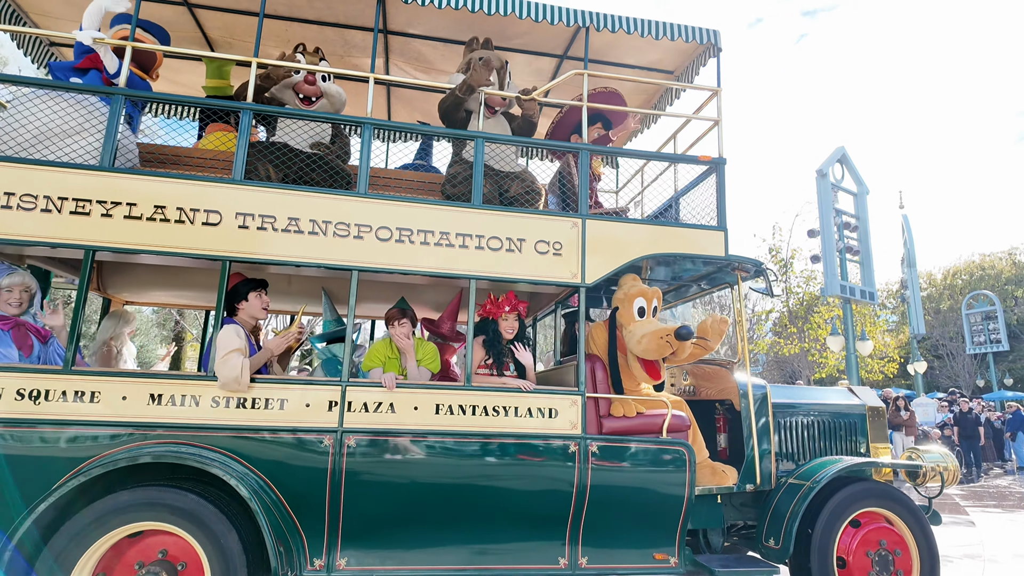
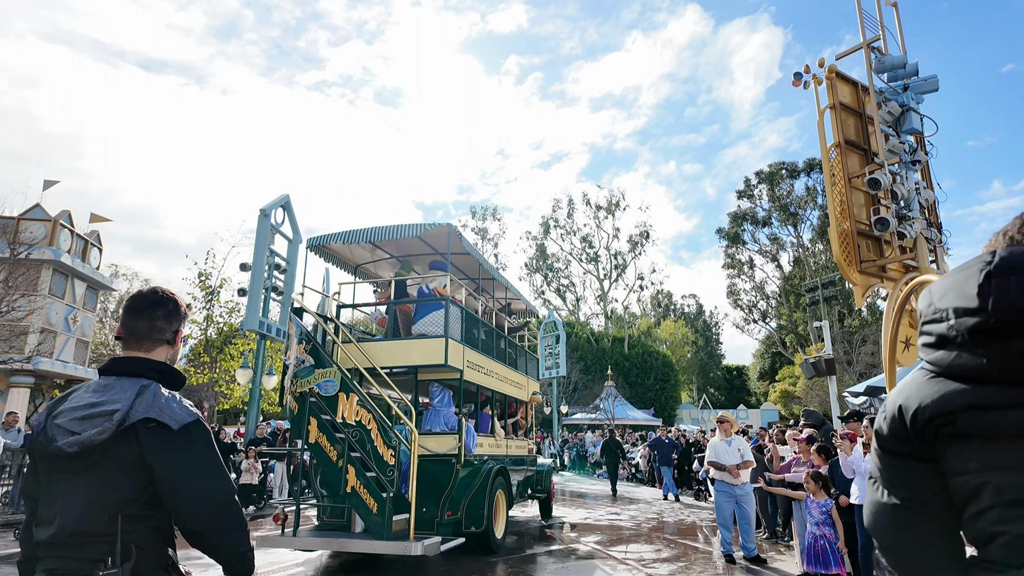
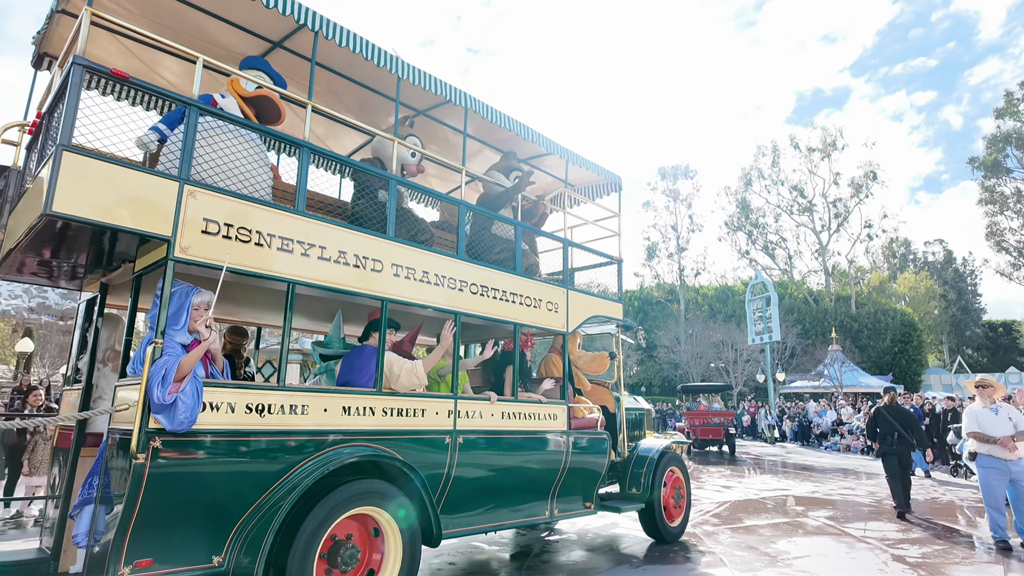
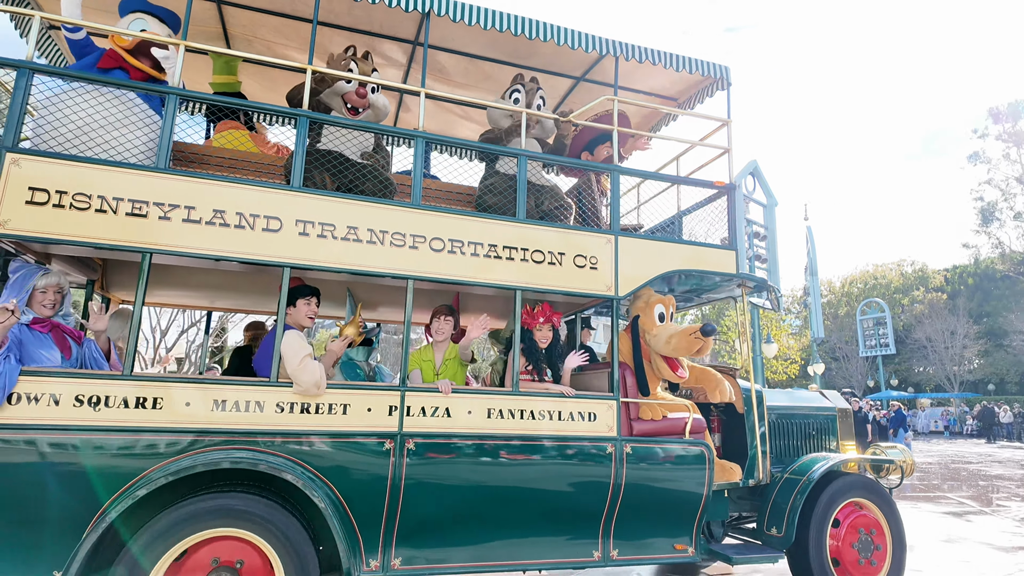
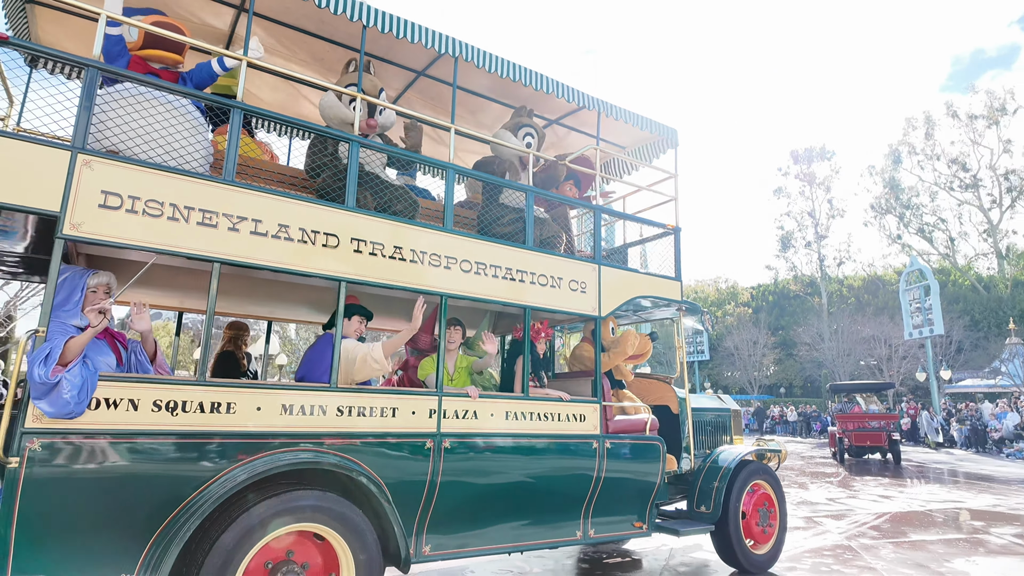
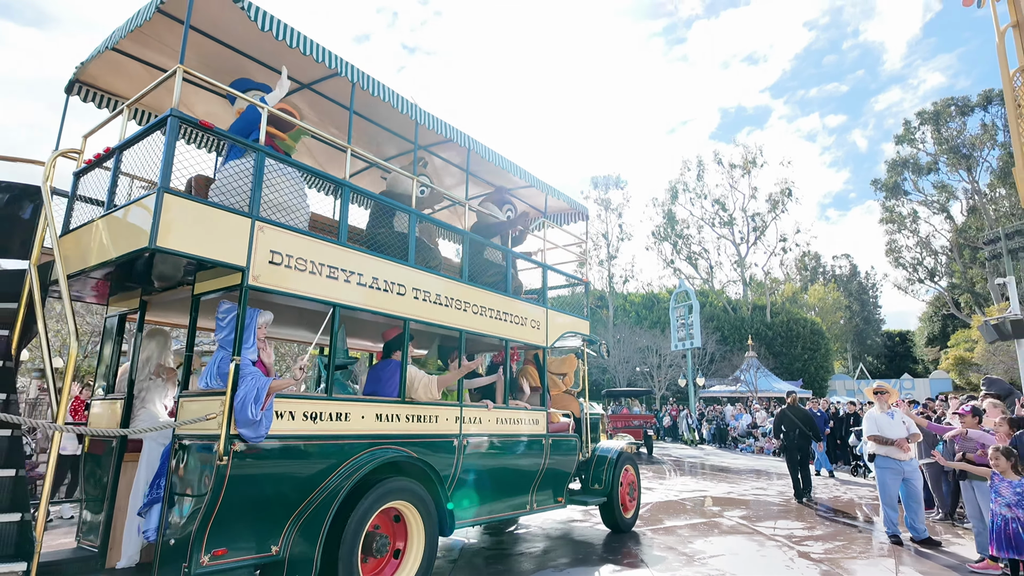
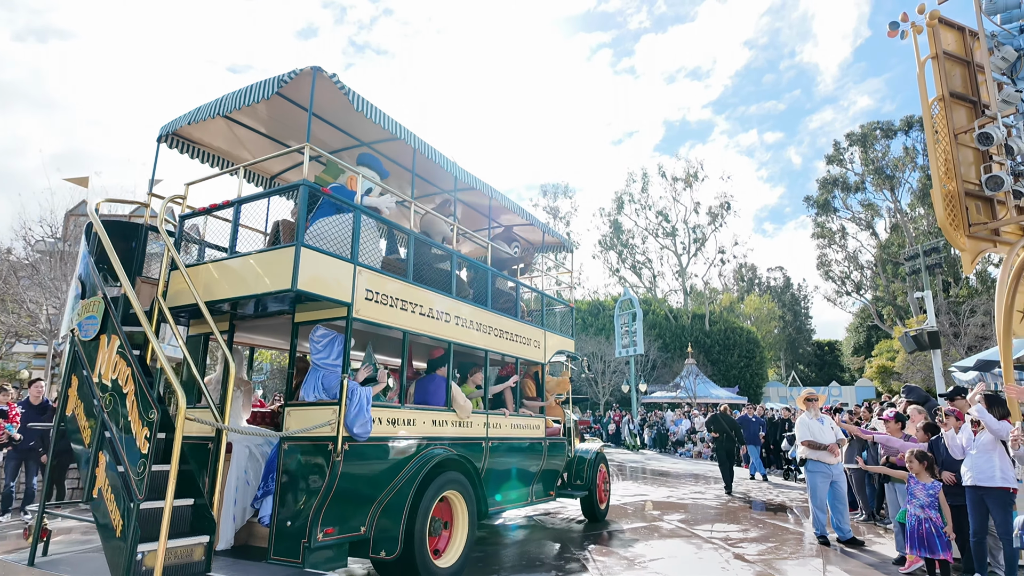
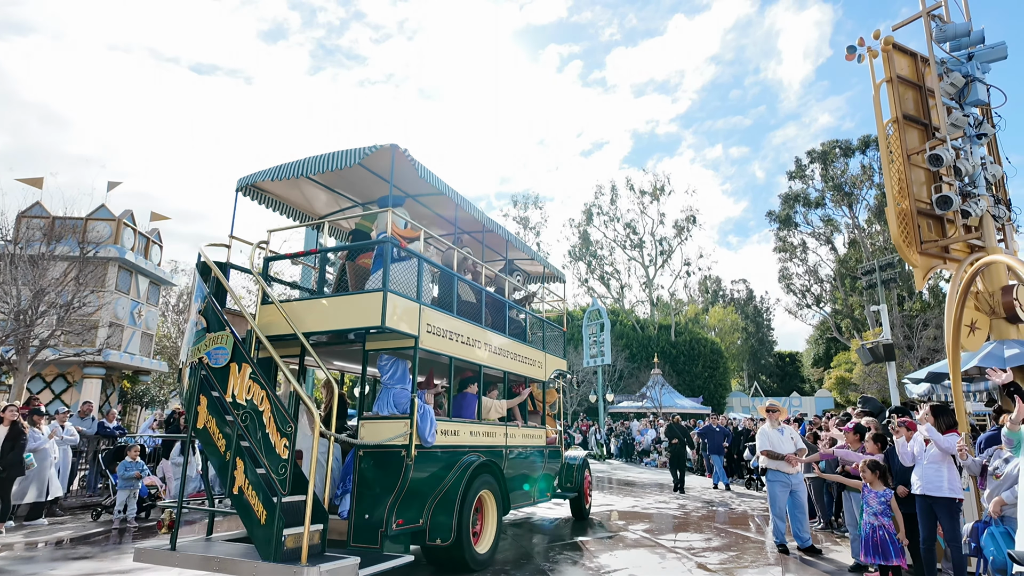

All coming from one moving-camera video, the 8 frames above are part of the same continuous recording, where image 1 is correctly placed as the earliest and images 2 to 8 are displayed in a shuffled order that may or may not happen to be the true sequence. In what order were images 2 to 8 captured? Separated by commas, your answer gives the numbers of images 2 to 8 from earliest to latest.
4, 5, 3, 6, 7, 8, 2
